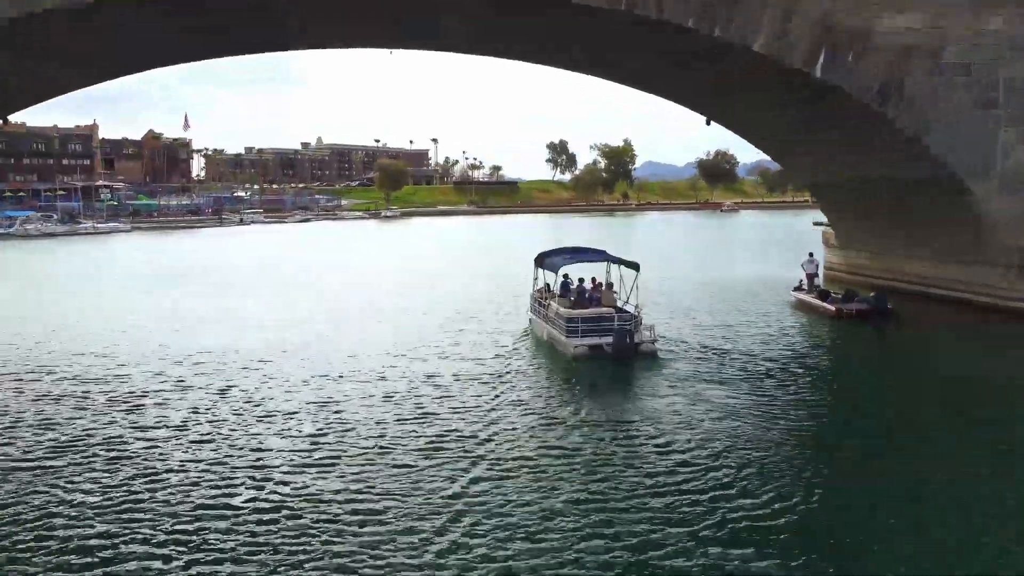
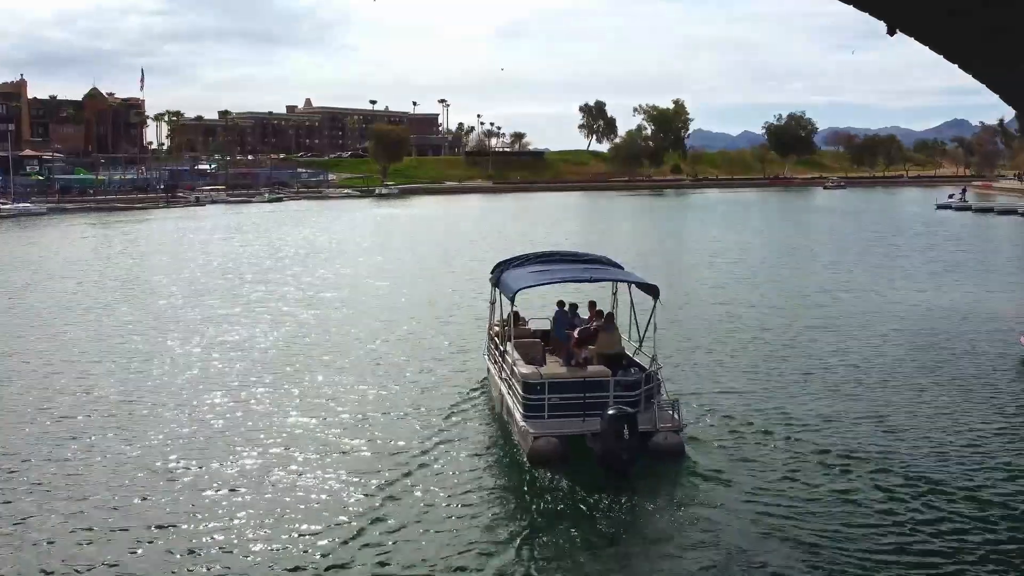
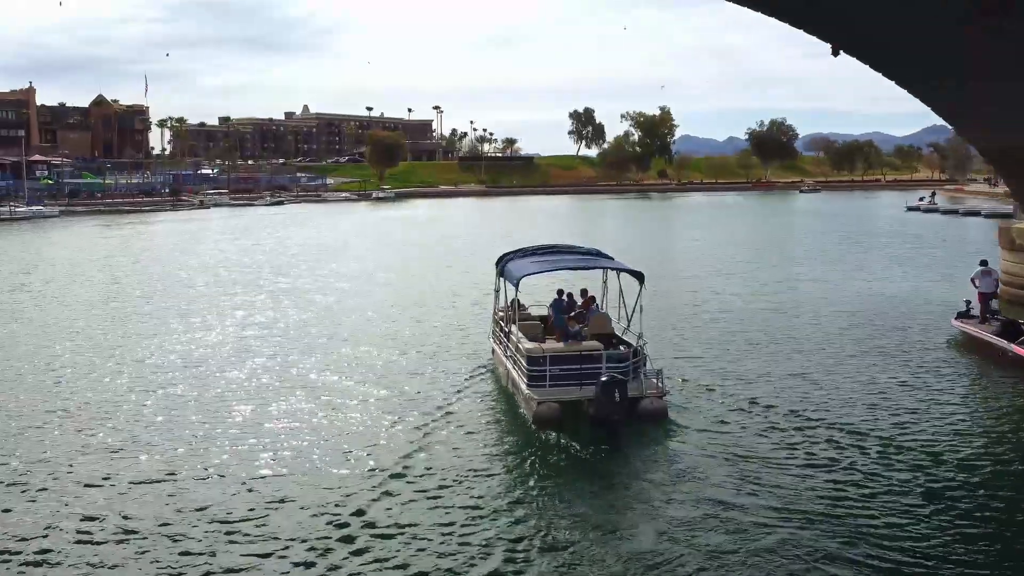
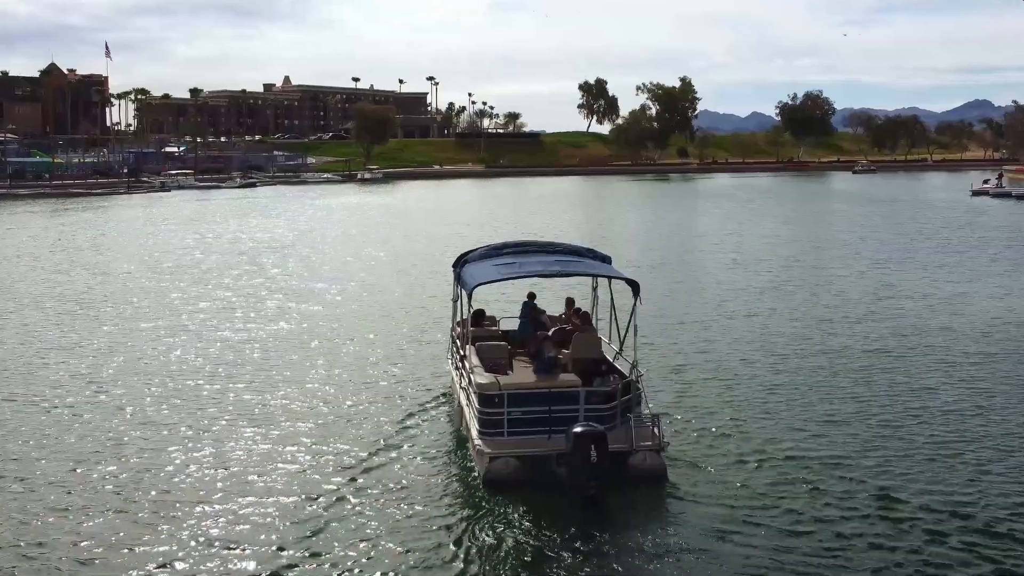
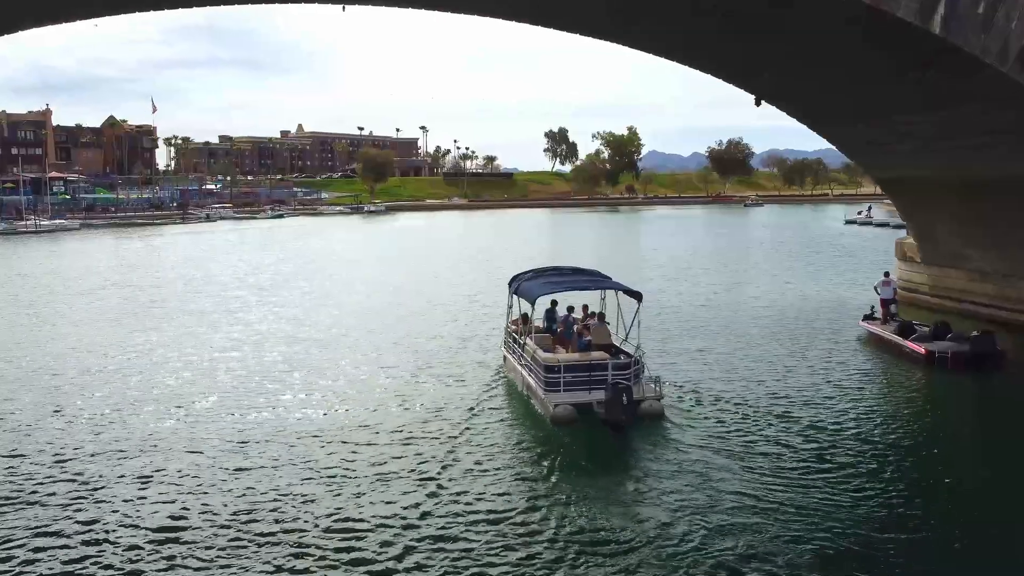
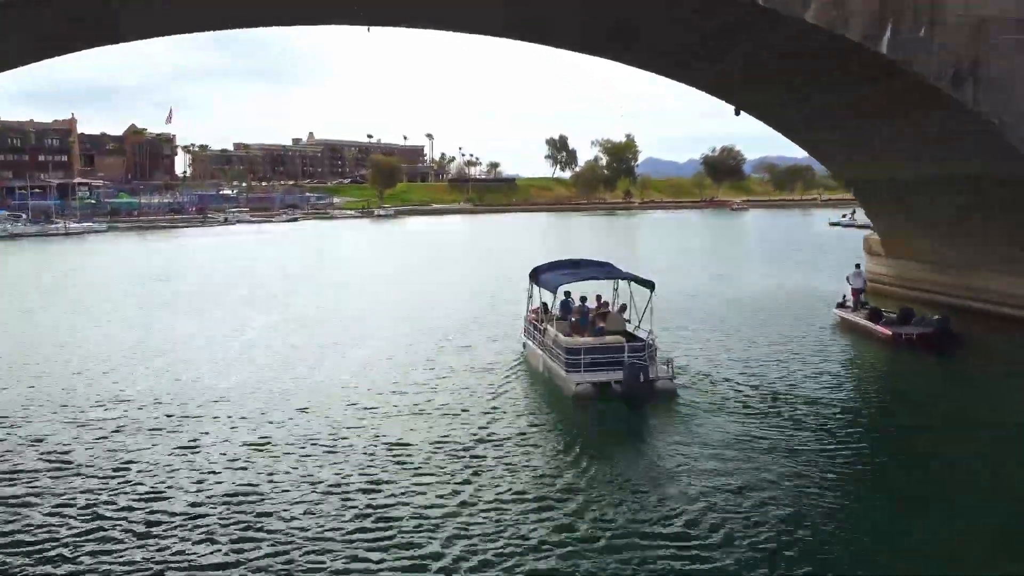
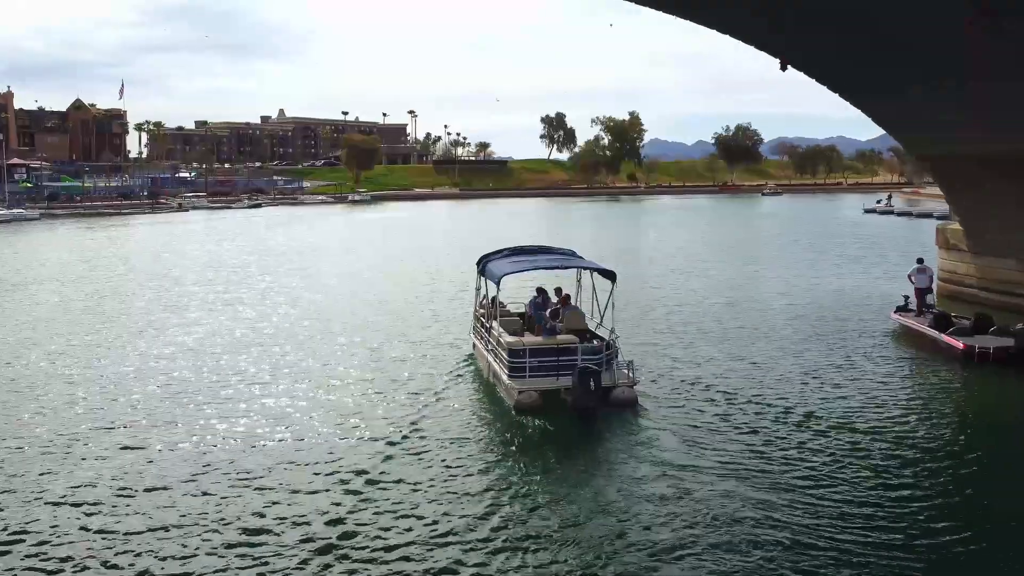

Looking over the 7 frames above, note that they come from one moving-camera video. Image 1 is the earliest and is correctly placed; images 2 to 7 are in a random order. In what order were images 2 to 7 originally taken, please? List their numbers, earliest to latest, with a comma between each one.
6, 5, 7, 3, 2, 4
